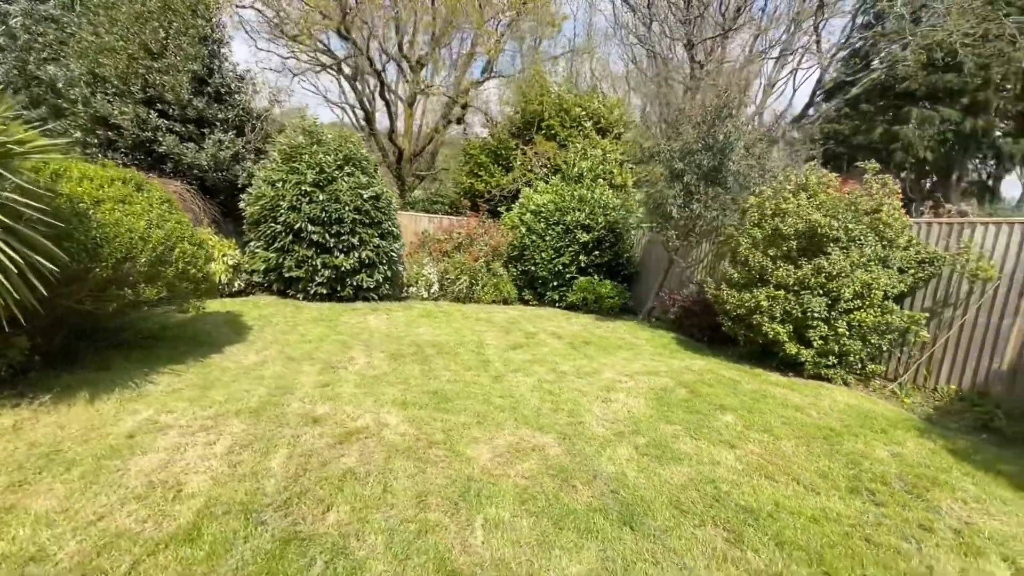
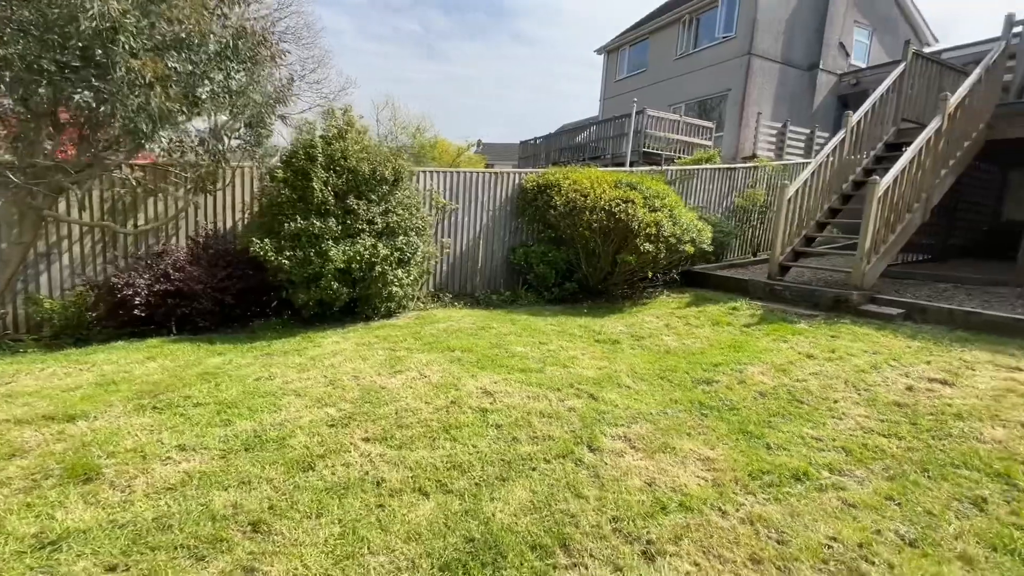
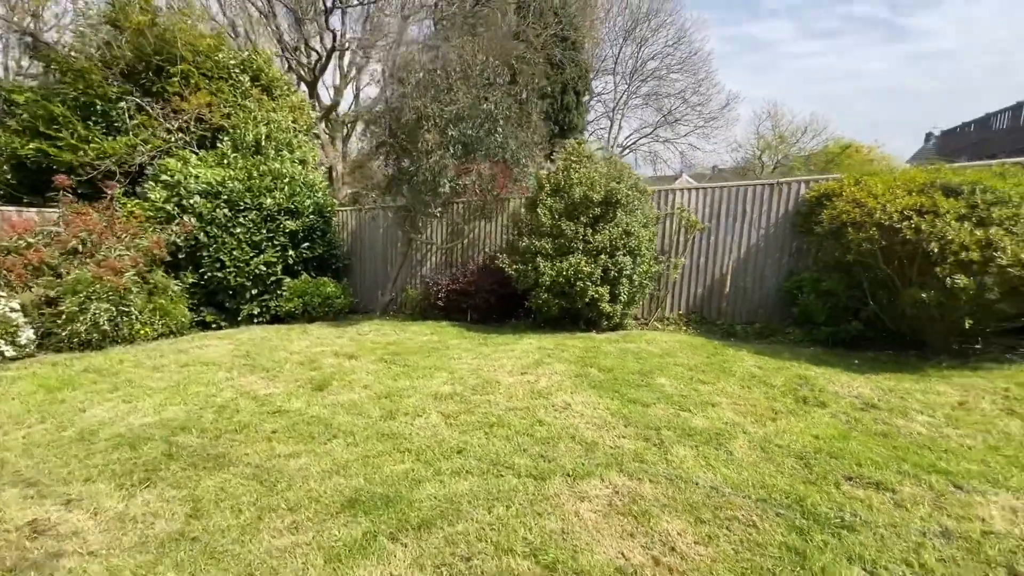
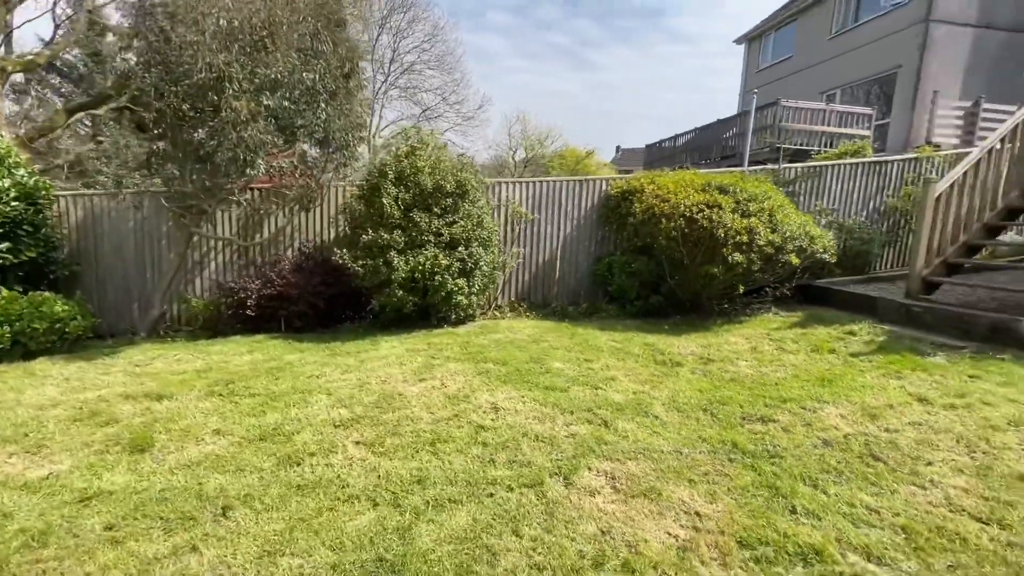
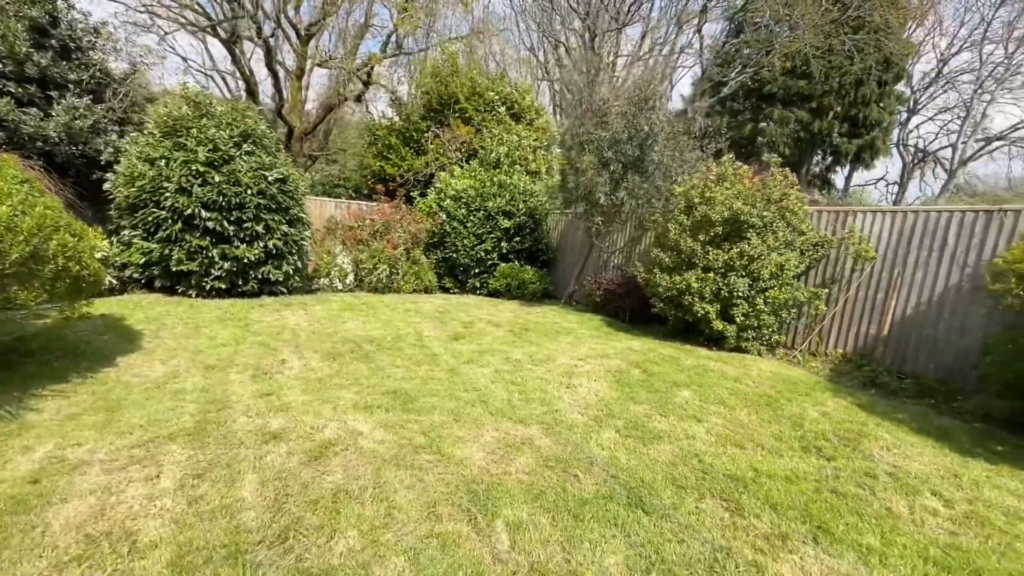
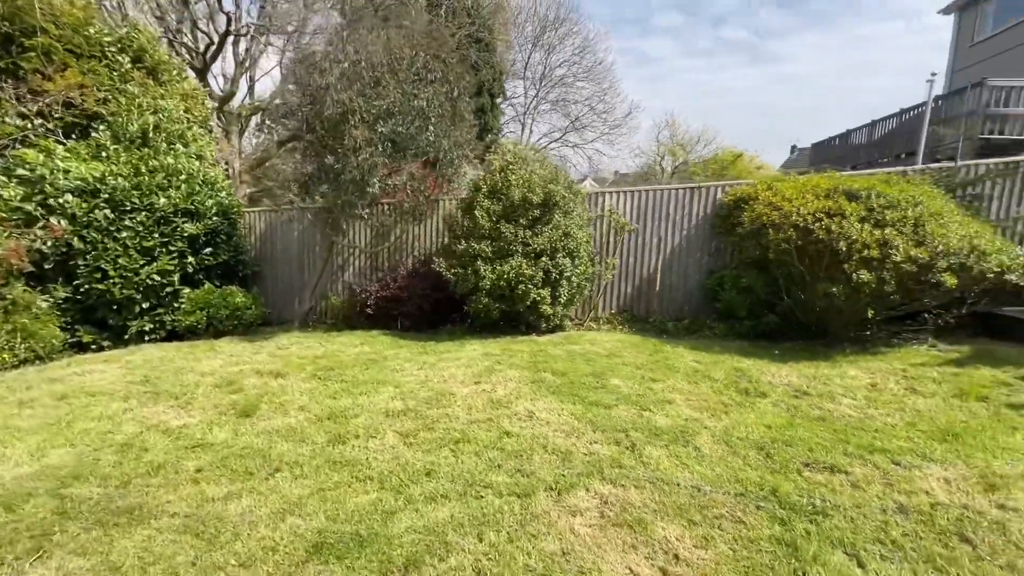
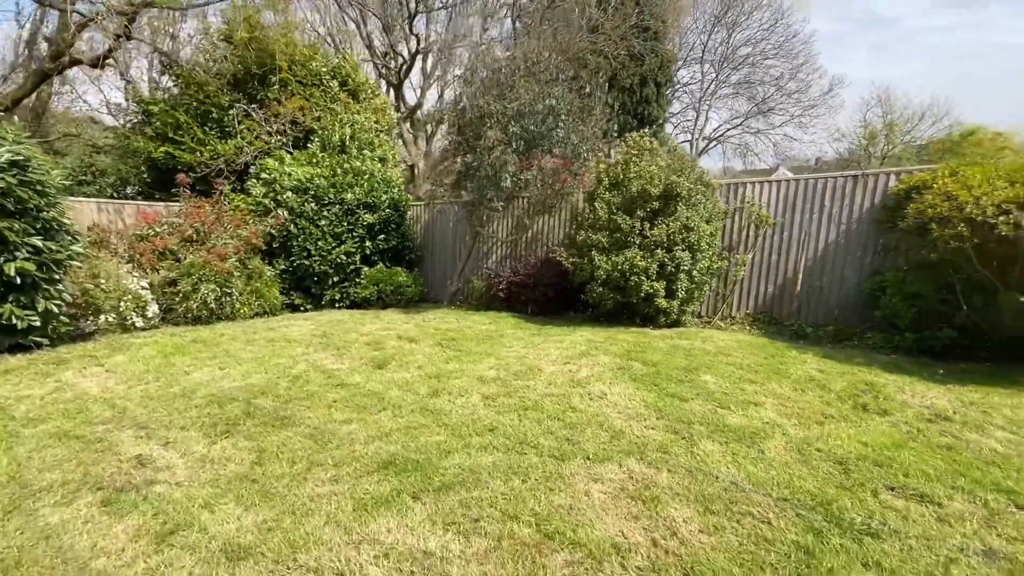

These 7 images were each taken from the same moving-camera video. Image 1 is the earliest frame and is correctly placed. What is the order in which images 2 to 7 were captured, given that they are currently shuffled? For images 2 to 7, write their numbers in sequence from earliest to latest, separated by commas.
5, 7, 3, 6, 4, 2
